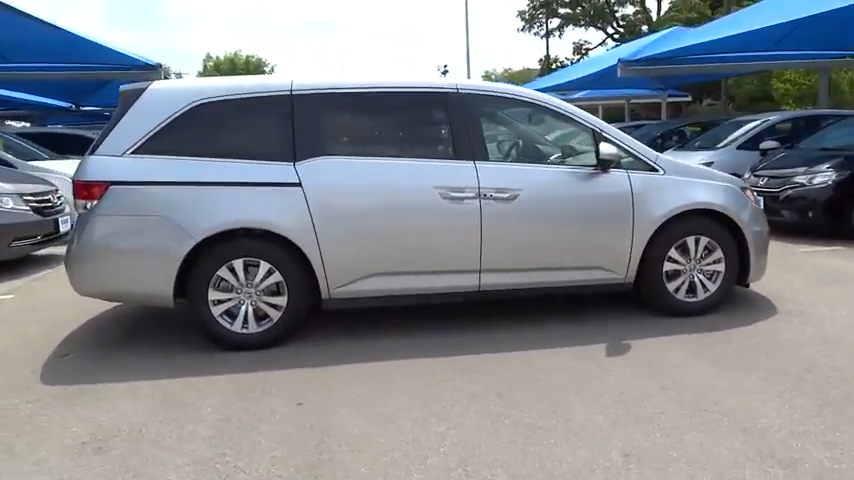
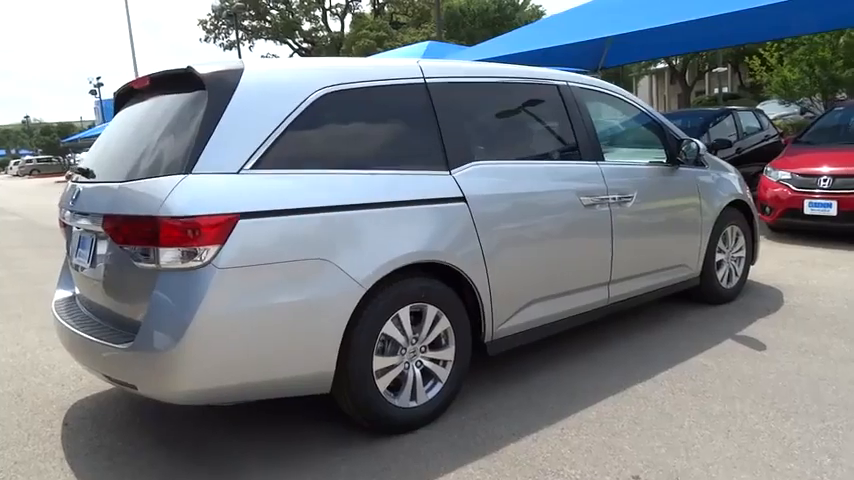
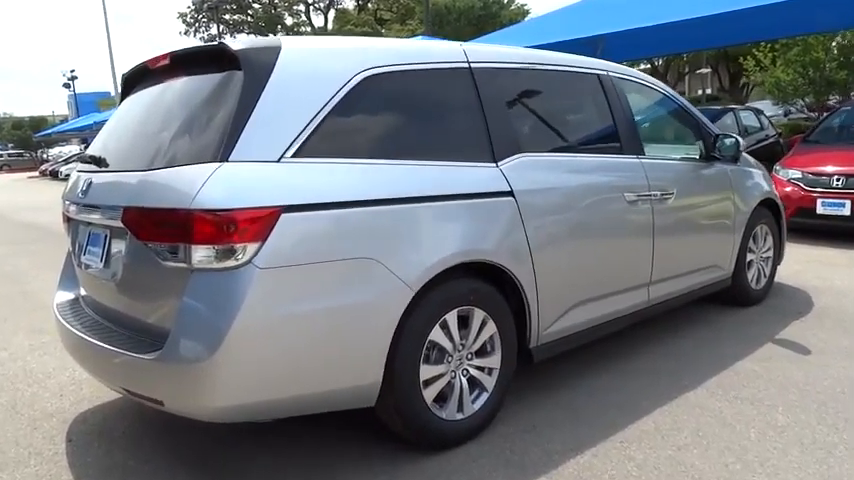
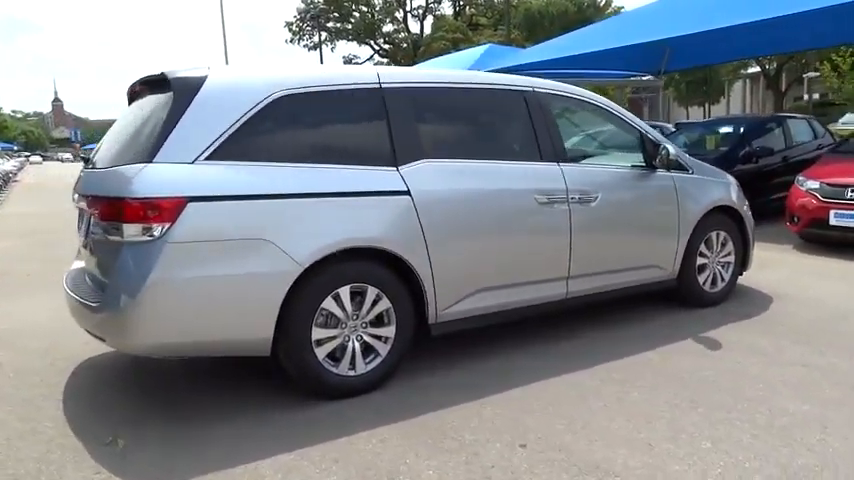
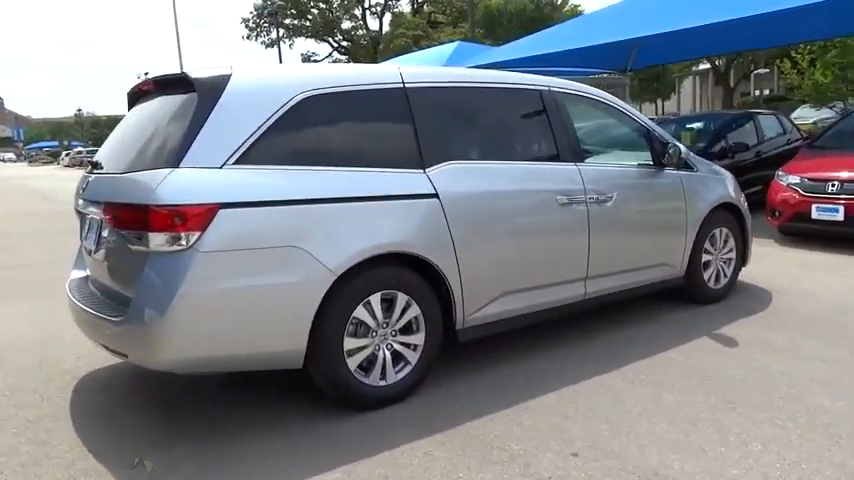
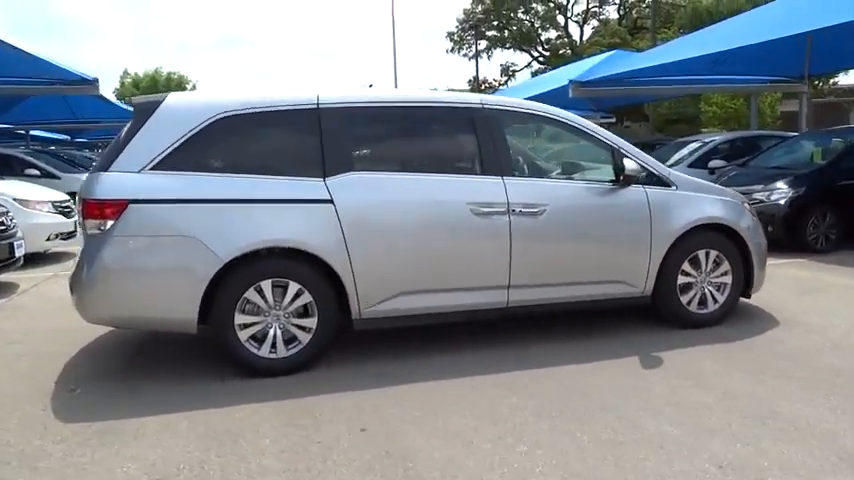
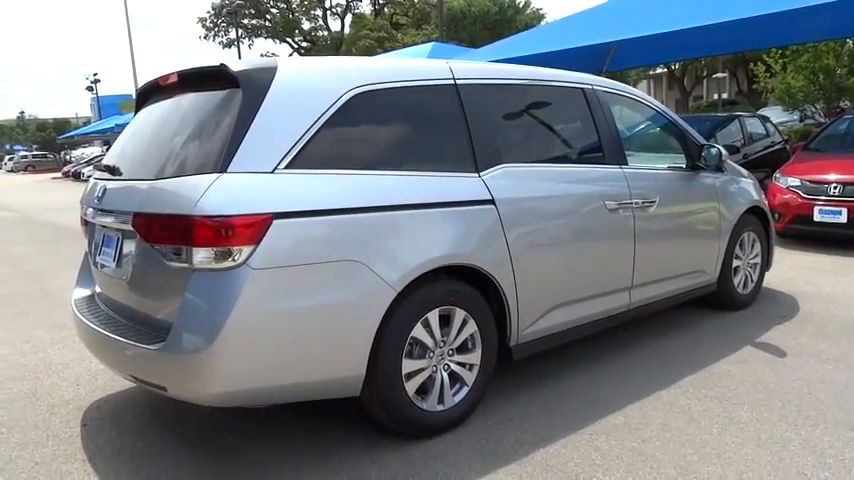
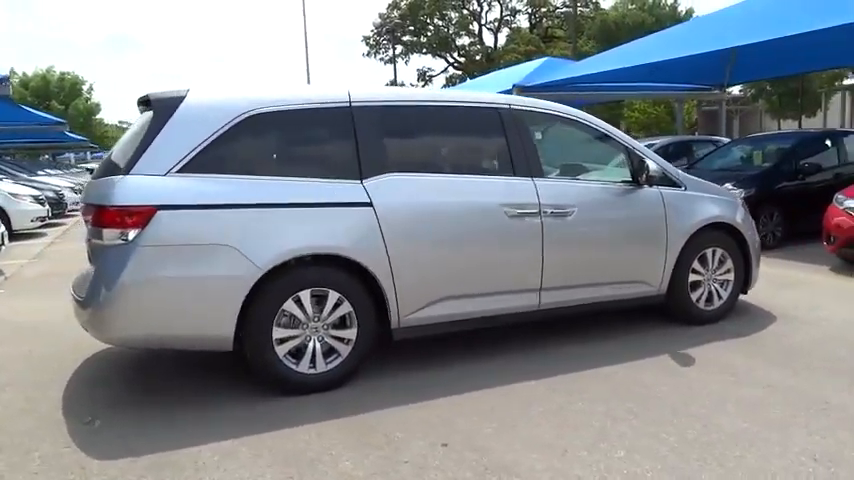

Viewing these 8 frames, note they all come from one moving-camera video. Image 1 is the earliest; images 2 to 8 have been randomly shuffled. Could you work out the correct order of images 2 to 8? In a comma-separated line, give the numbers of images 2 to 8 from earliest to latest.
6, 8, 4, 5, 2, 7, 3
